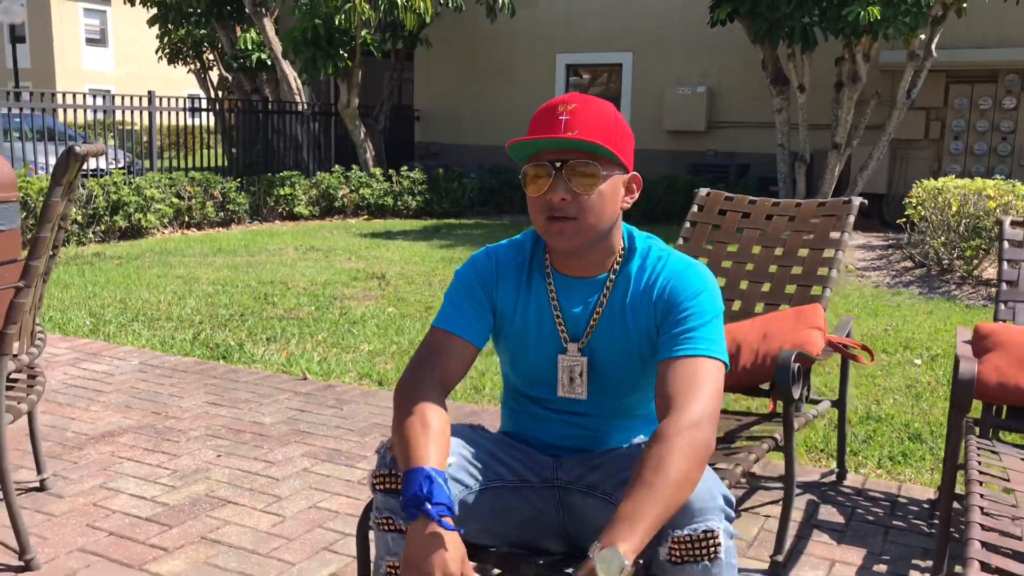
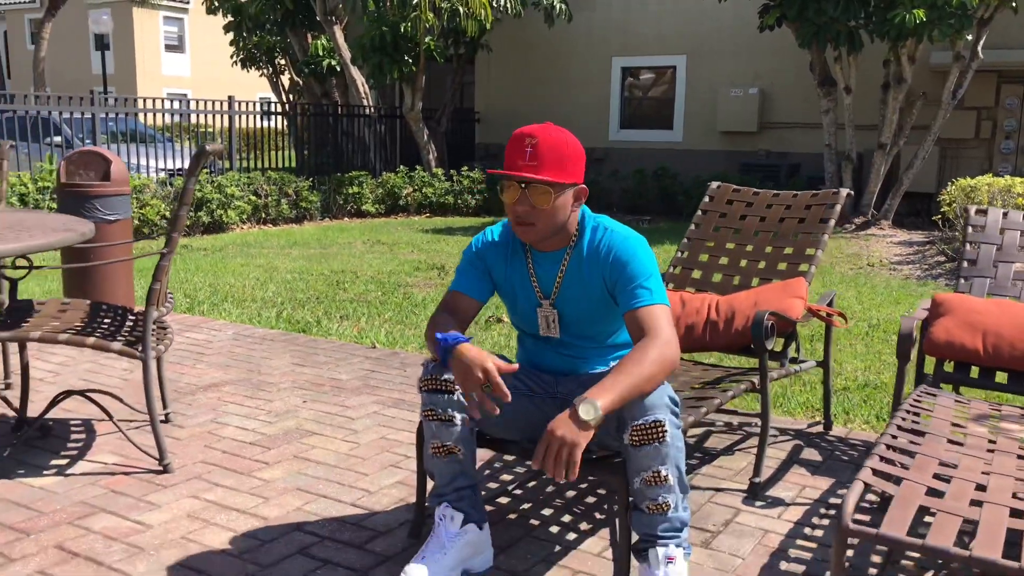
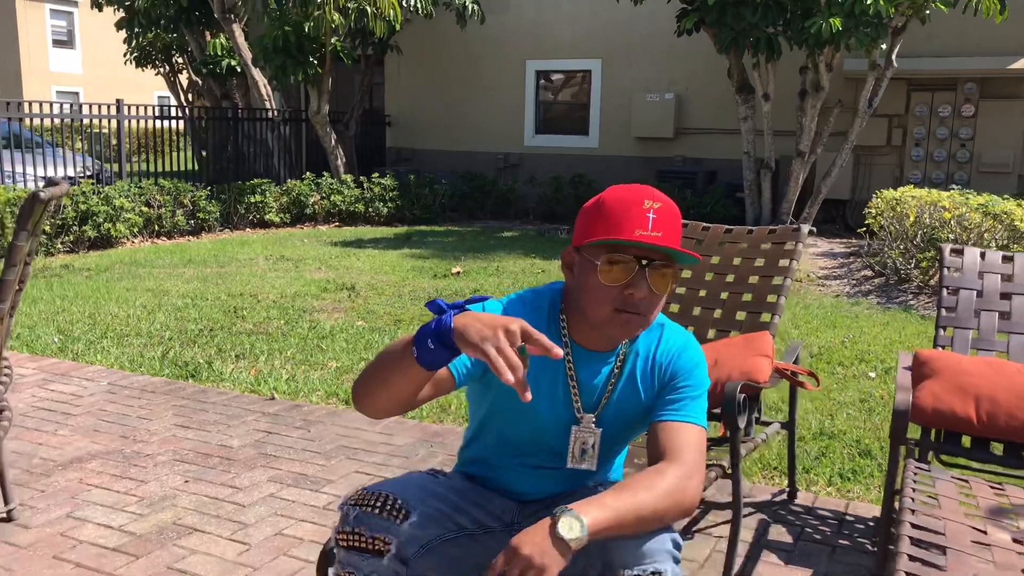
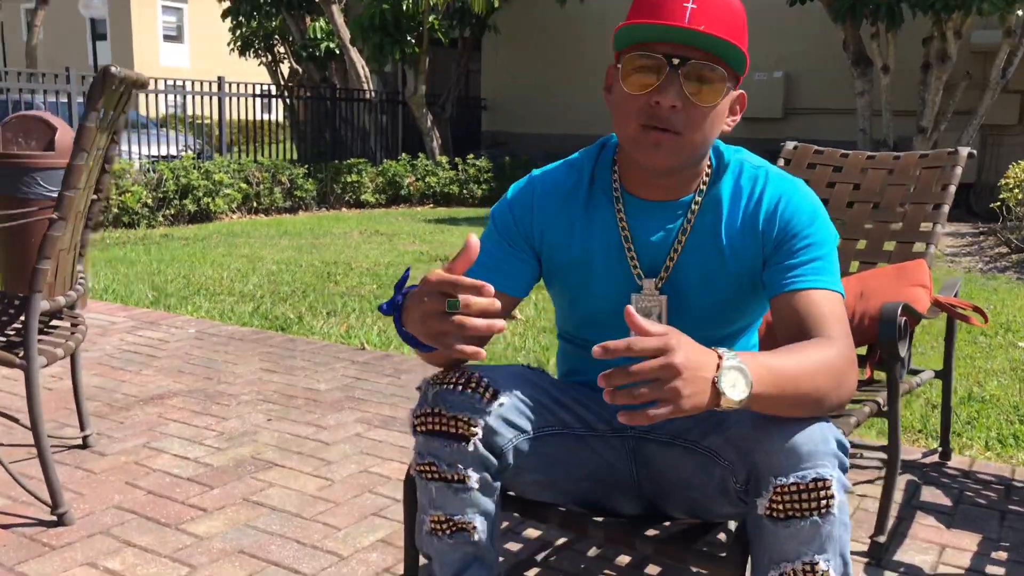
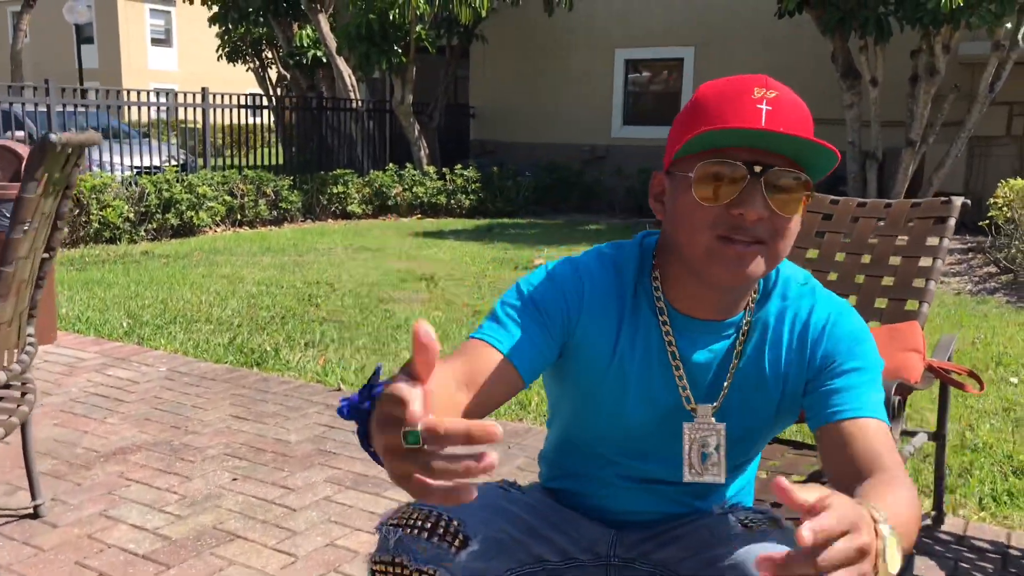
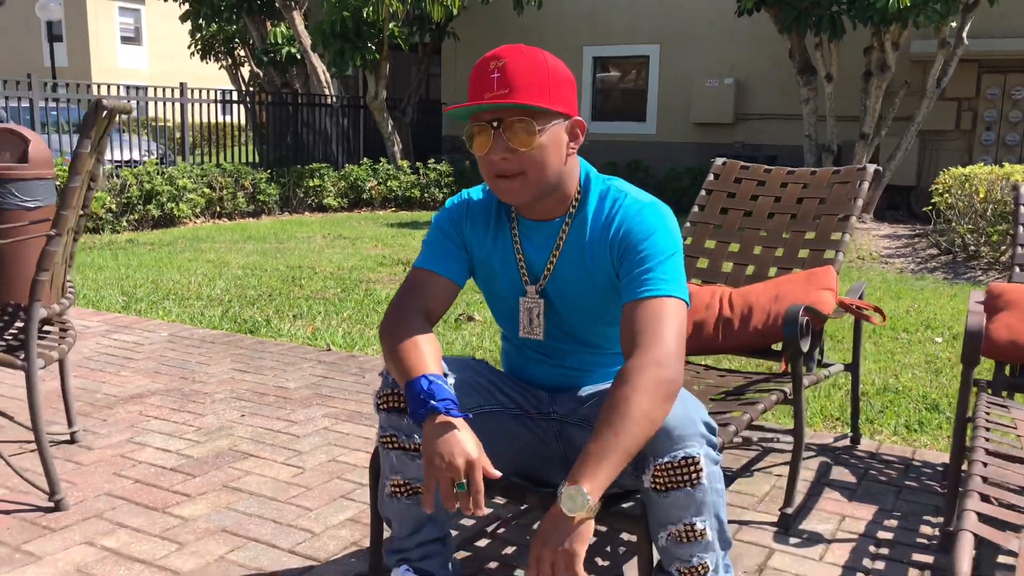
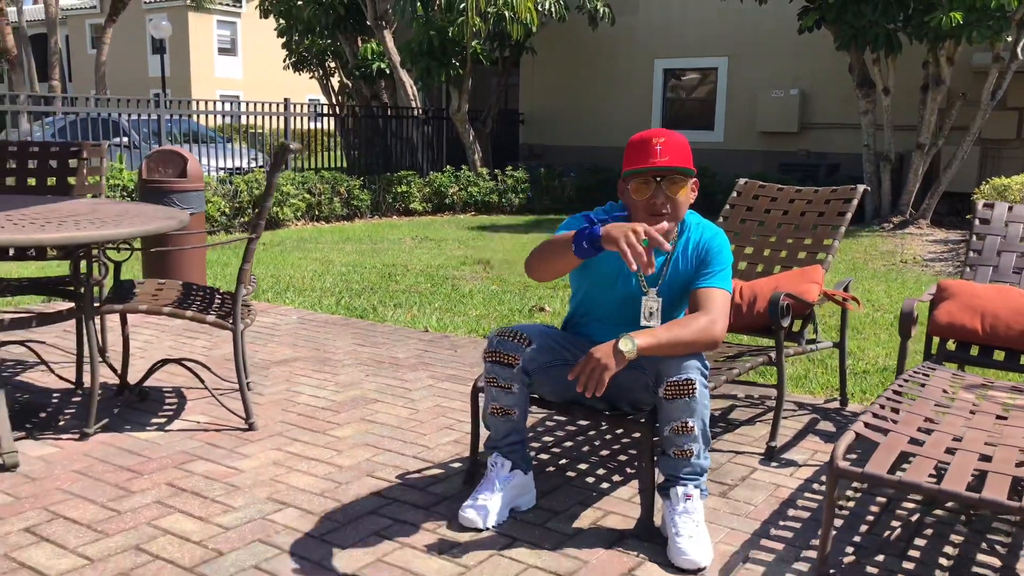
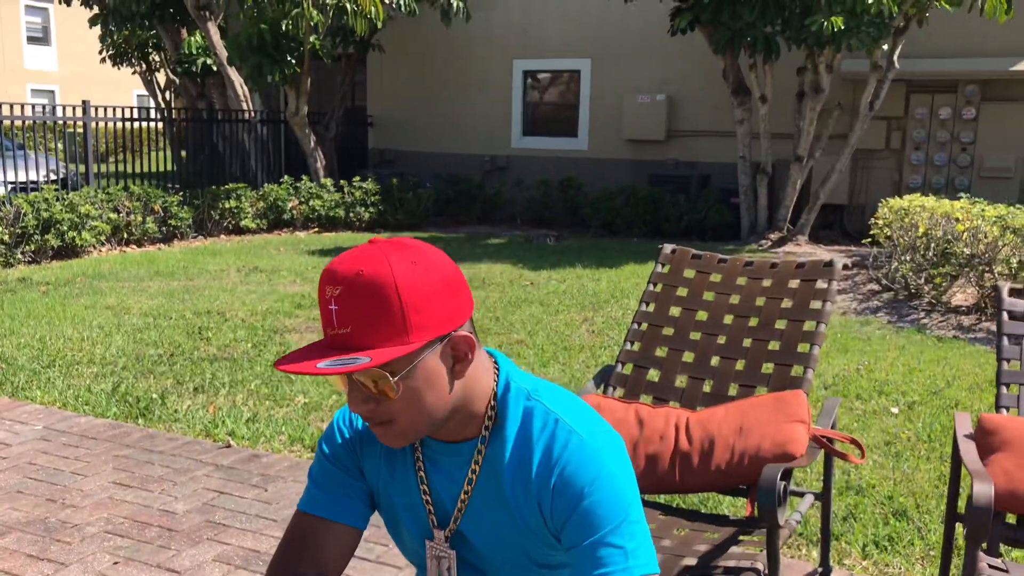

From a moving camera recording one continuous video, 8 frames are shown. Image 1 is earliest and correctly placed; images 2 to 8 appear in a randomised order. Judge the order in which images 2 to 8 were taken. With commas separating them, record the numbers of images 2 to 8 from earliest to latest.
6, 4, 5, 8, 3, 2, 7
